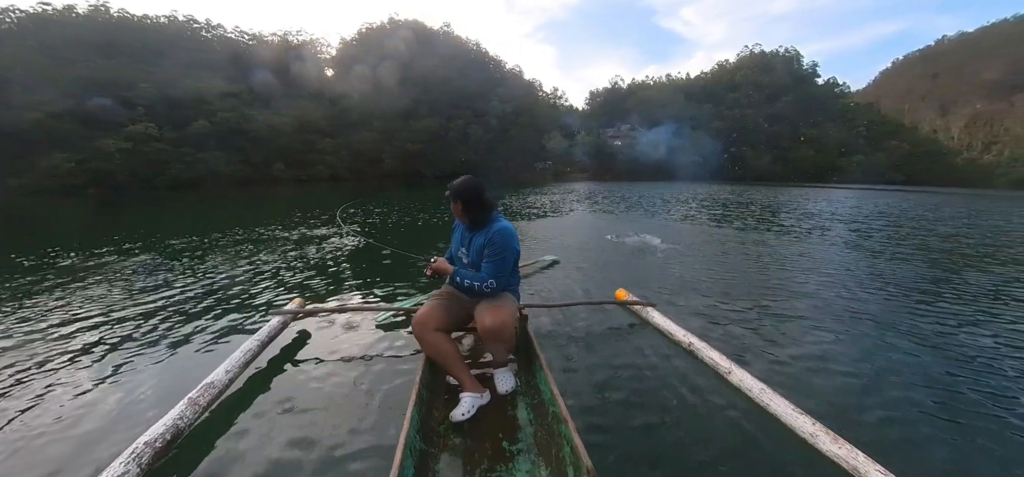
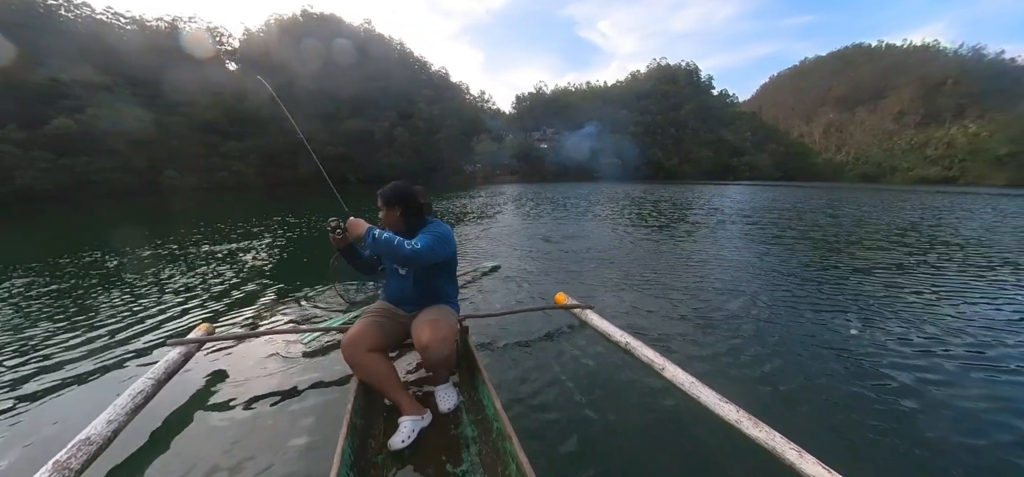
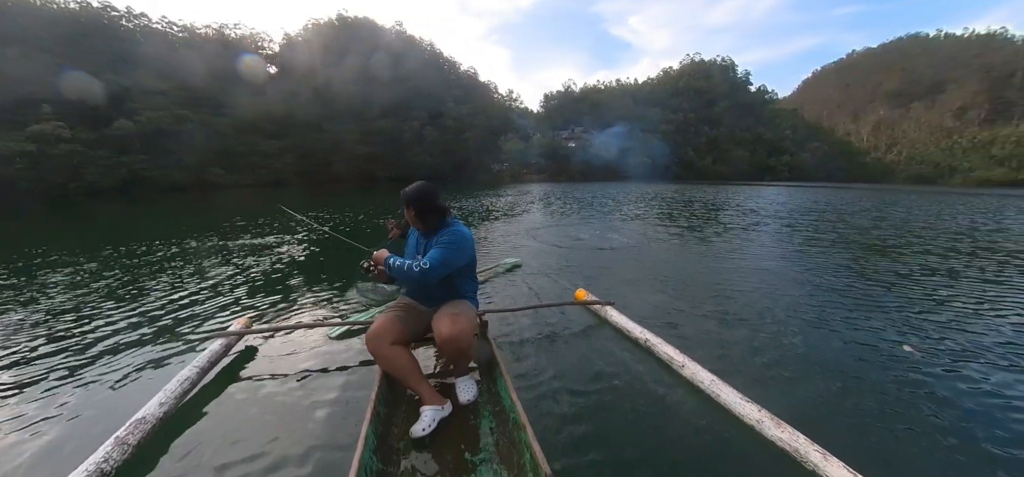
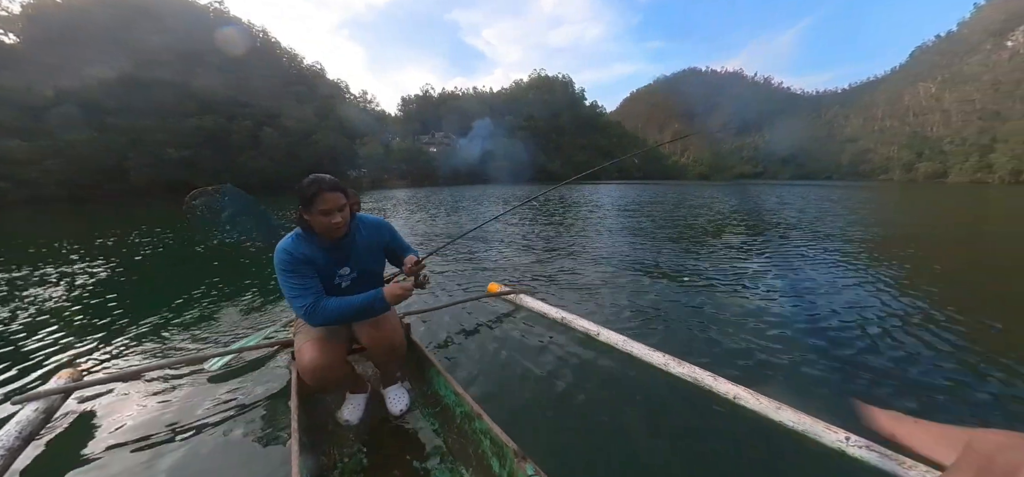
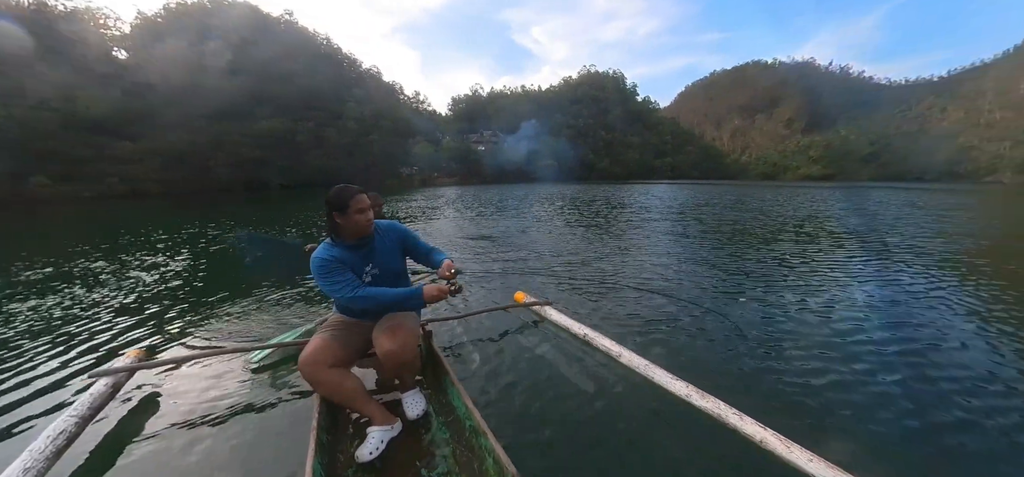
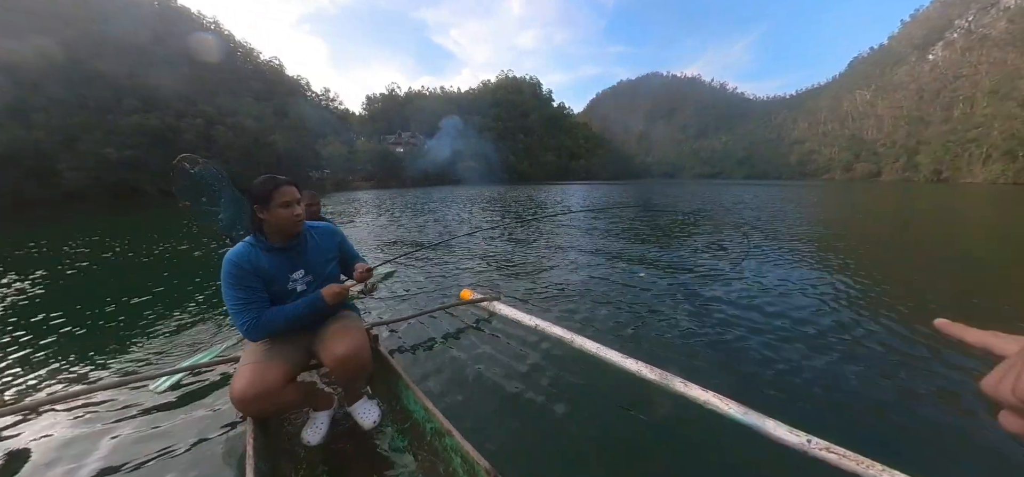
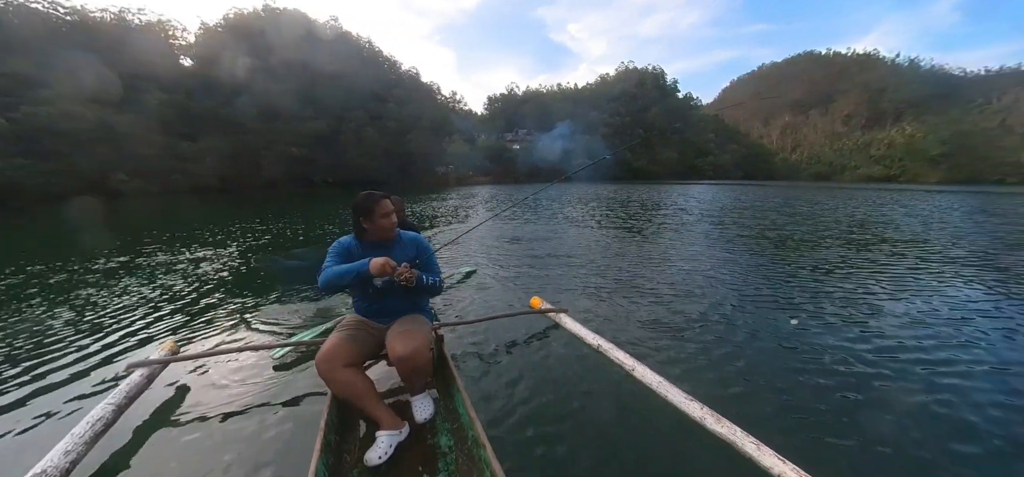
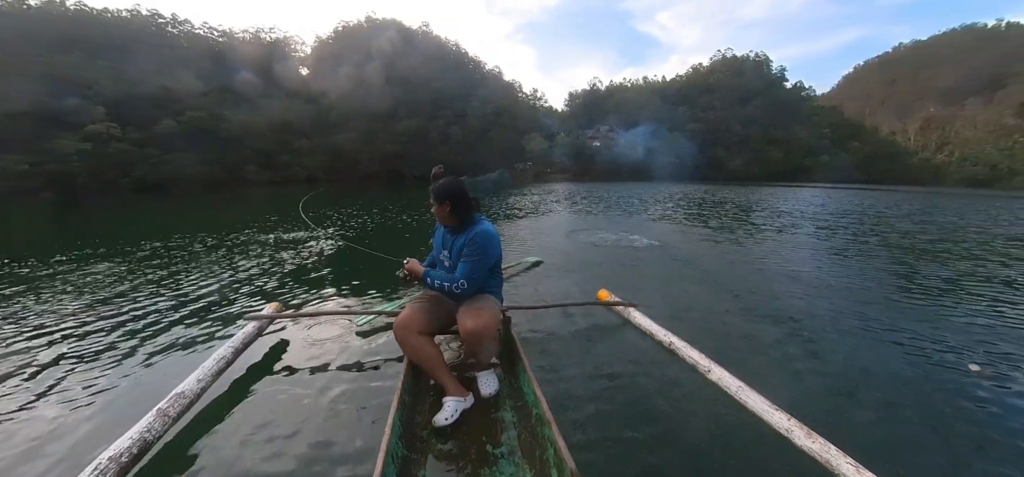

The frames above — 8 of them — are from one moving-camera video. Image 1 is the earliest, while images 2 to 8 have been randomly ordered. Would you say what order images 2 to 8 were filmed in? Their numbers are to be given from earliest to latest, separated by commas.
8, 3, 2, 7, 5, 4, 6
